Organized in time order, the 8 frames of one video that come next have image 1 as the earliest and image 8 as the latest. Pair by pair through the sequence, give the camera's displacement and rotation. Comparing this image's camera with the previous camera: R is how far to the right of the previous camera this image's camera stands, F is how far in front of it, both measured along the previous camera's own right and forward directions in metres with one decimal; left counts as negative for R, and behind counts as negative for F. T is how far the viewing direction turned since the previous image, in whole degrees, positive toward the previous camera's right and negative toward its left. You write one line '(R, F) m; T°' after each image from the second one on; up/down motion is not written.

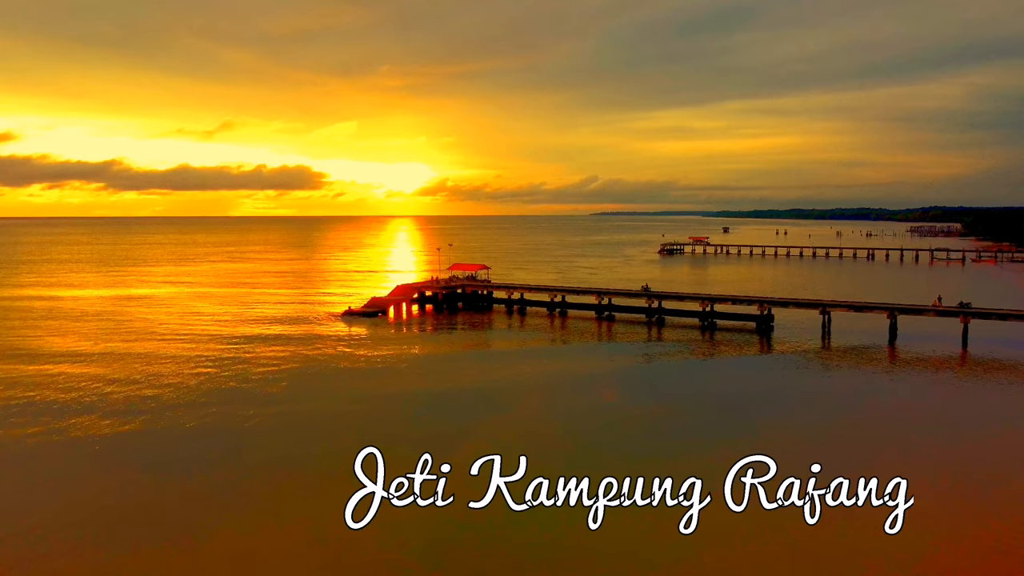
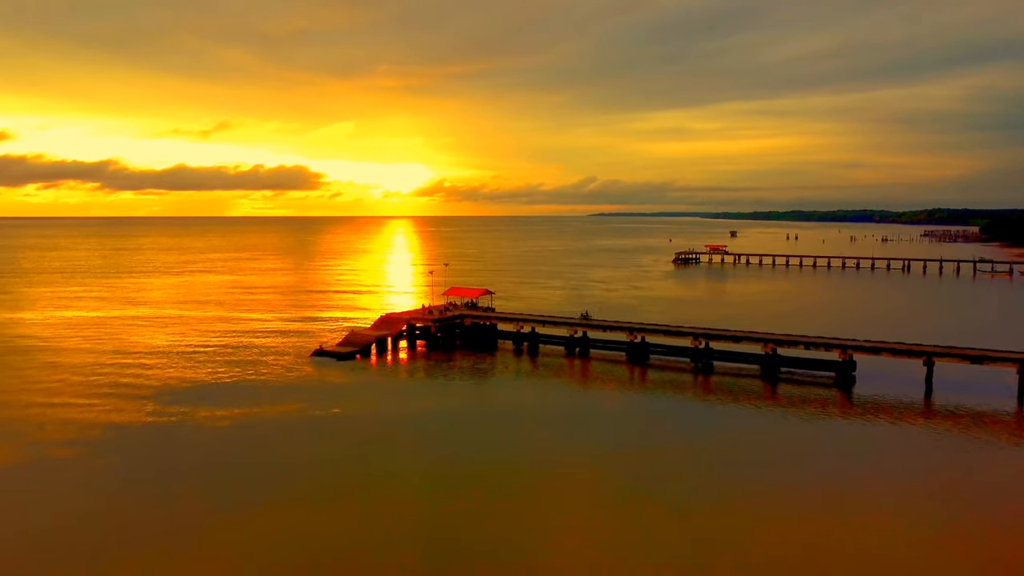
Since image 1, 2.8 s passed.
(-0.6, +5.5) m; 0°
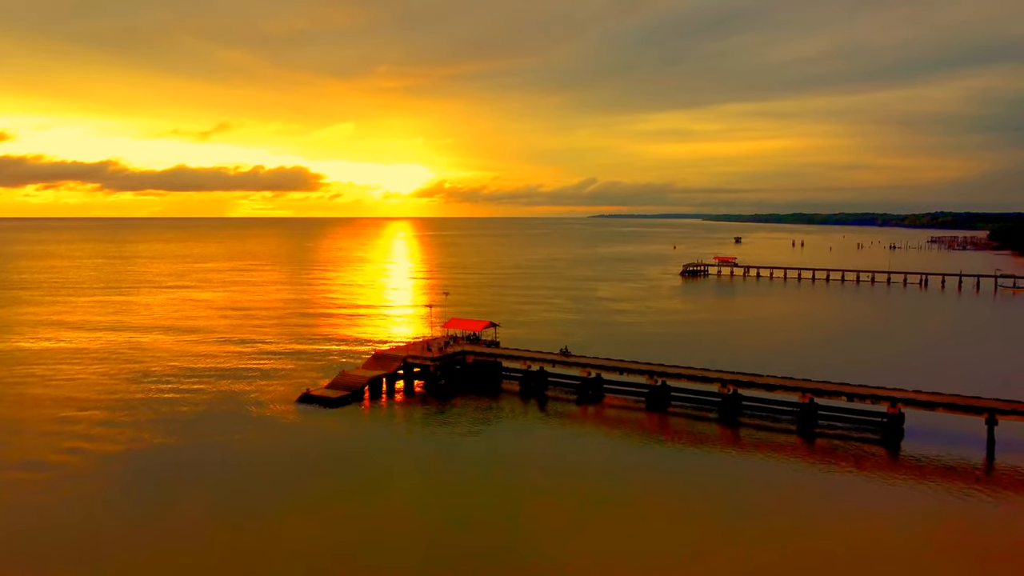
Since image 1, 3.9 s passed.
(-0.4, +2.6) m; 0°
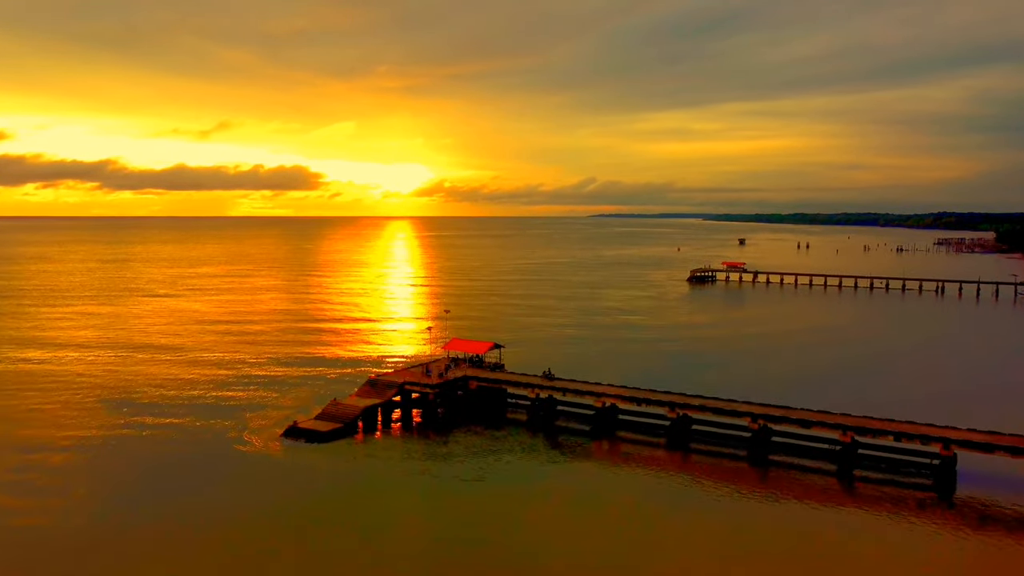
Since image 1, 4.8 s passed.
(-0.3, +2.2) m; 0°
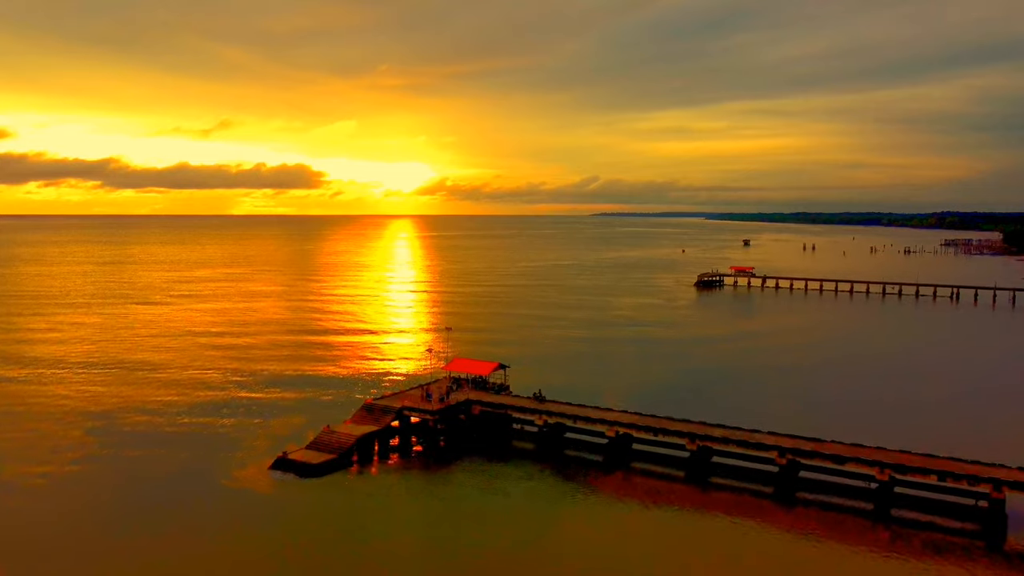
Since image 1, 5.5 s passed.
(-0.2, +1.8) m; 0°
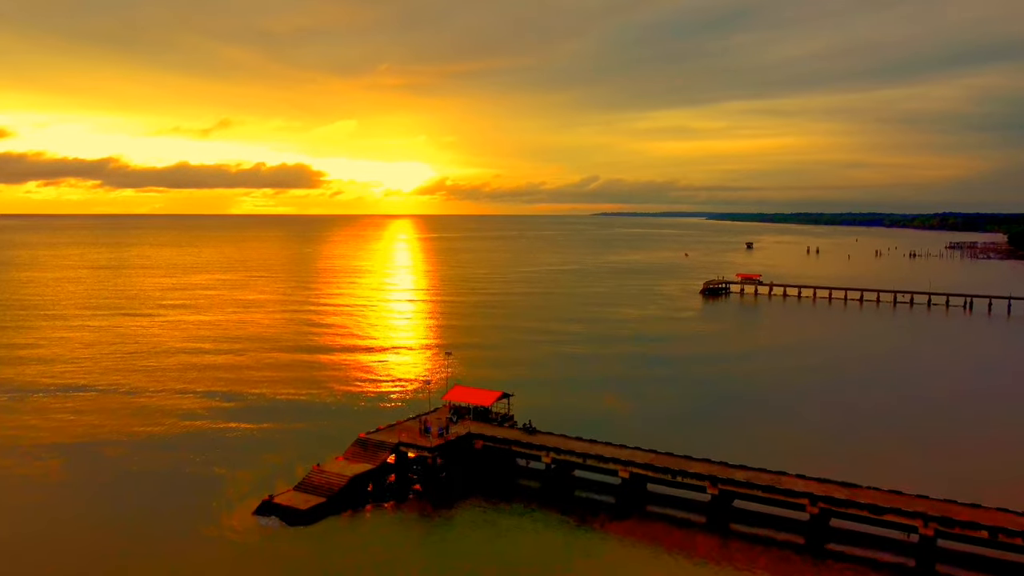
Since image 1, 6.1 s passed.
(-0.3, +1.6) m; 0°
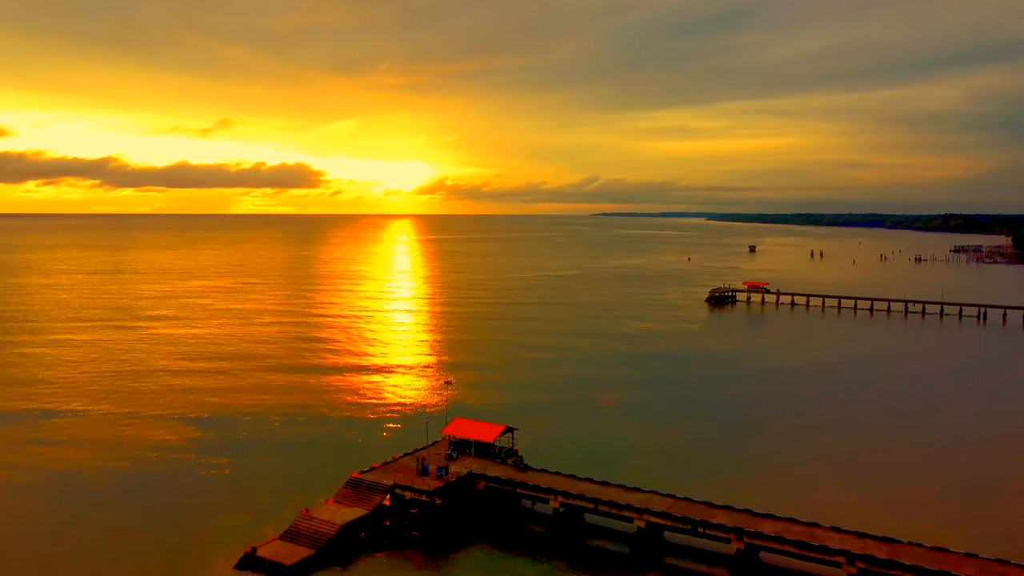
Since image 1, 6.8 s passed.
(-0.2, +1.9) m; 0°
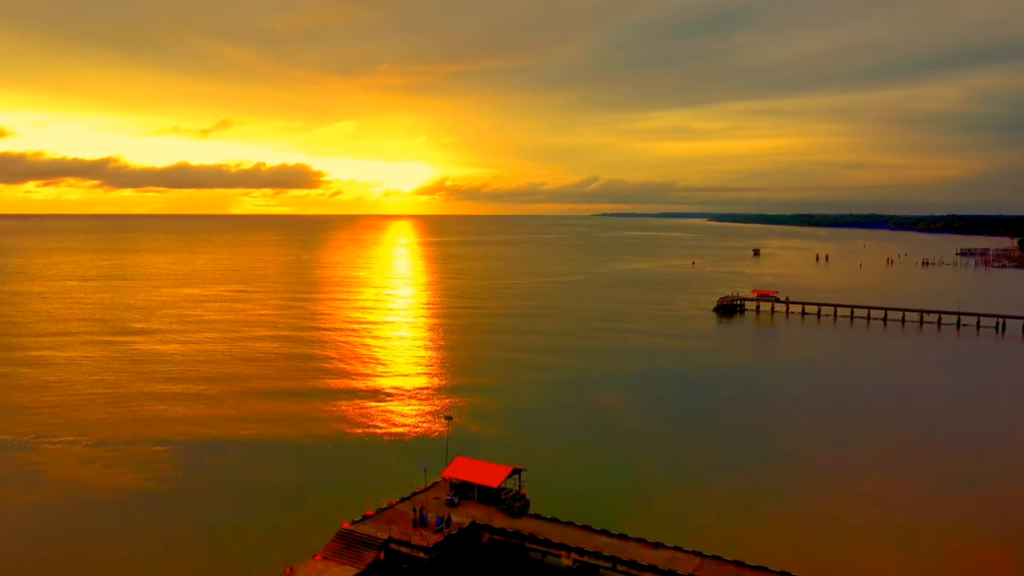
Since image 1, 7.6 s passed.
(-0.2, +2.2) m; 0°
